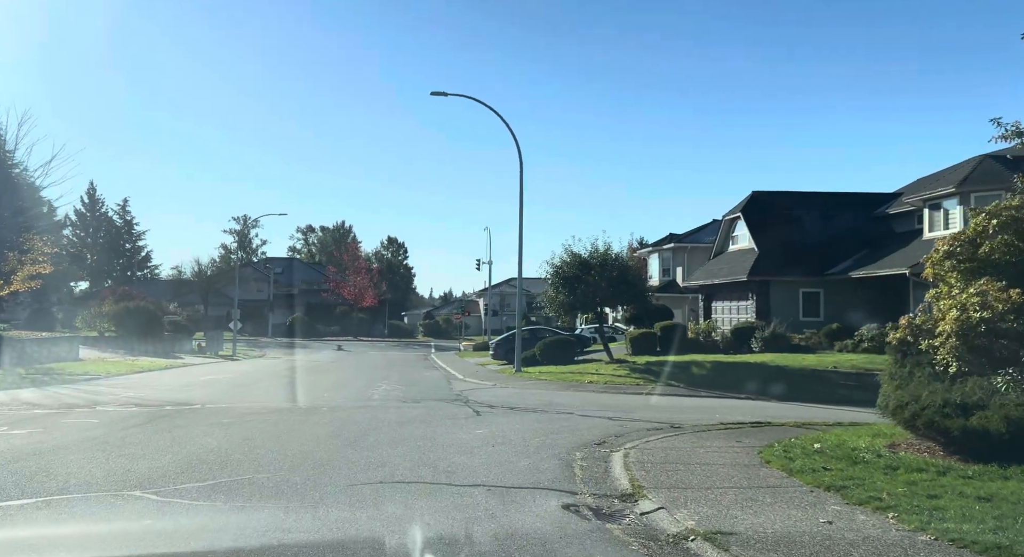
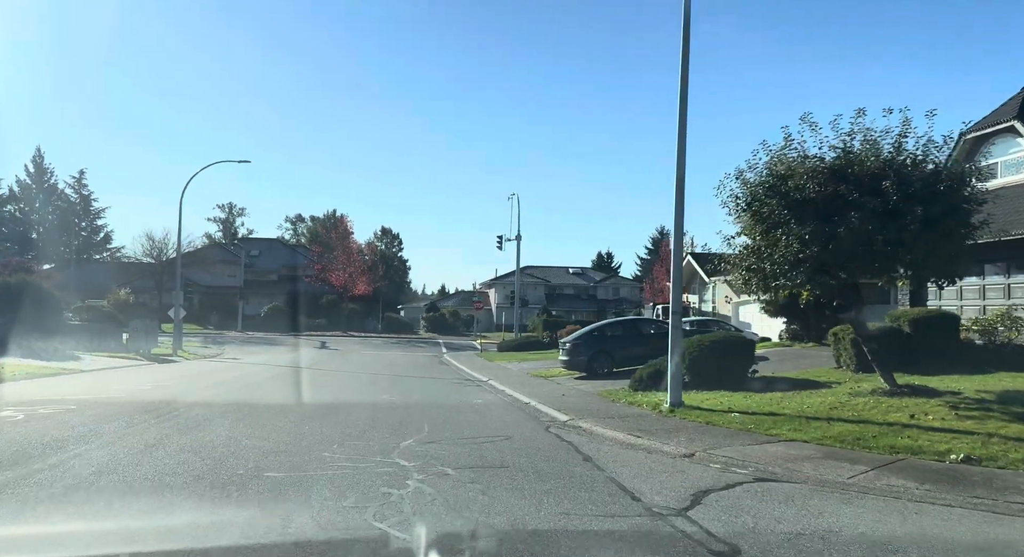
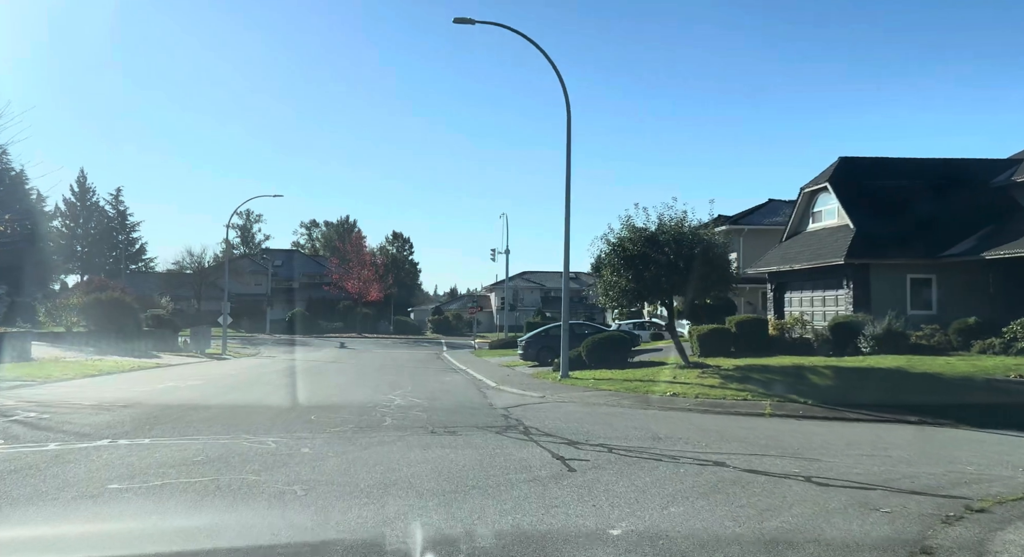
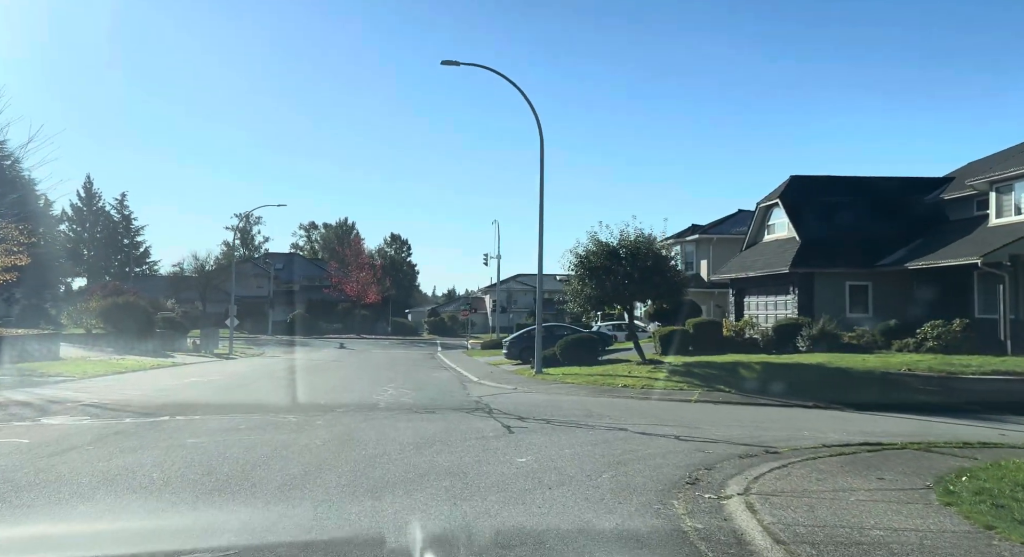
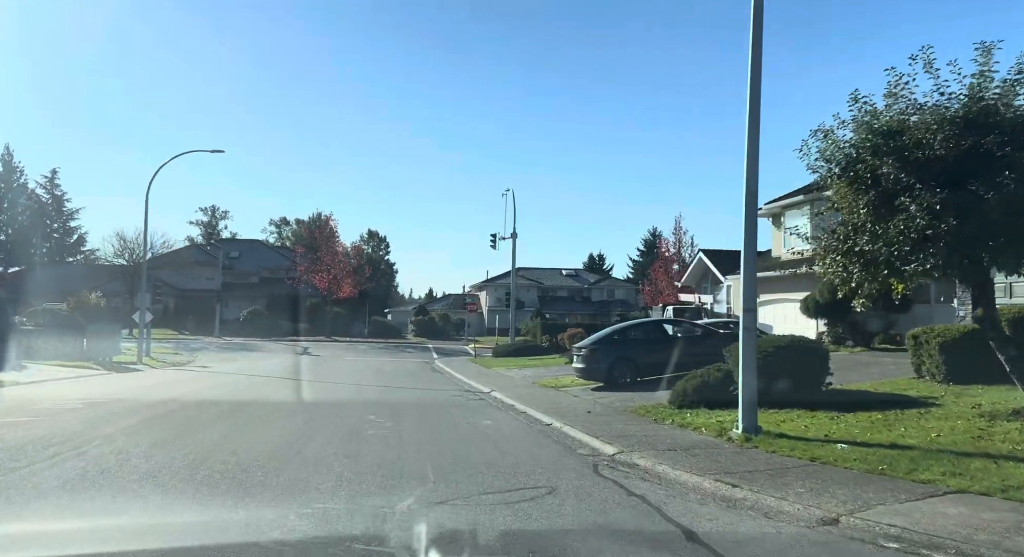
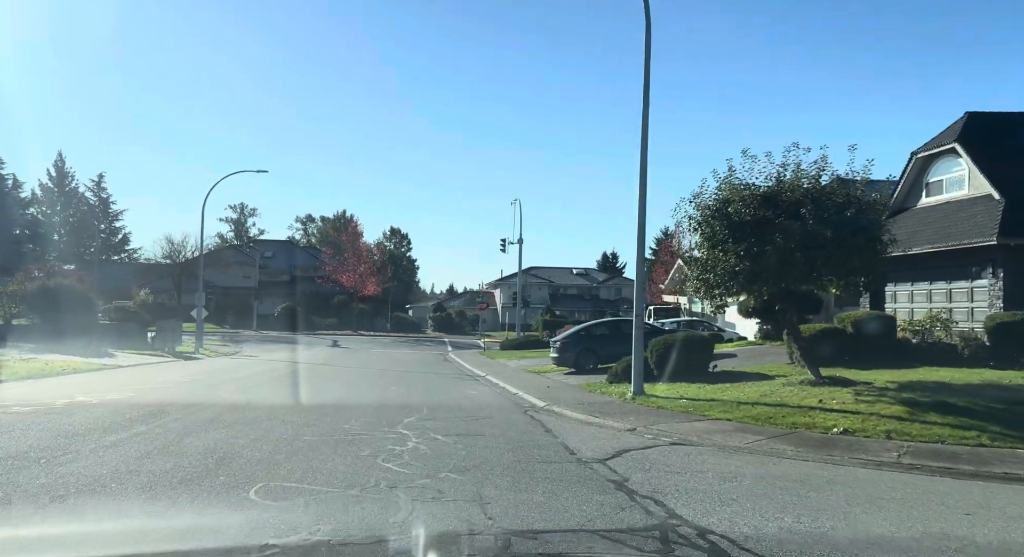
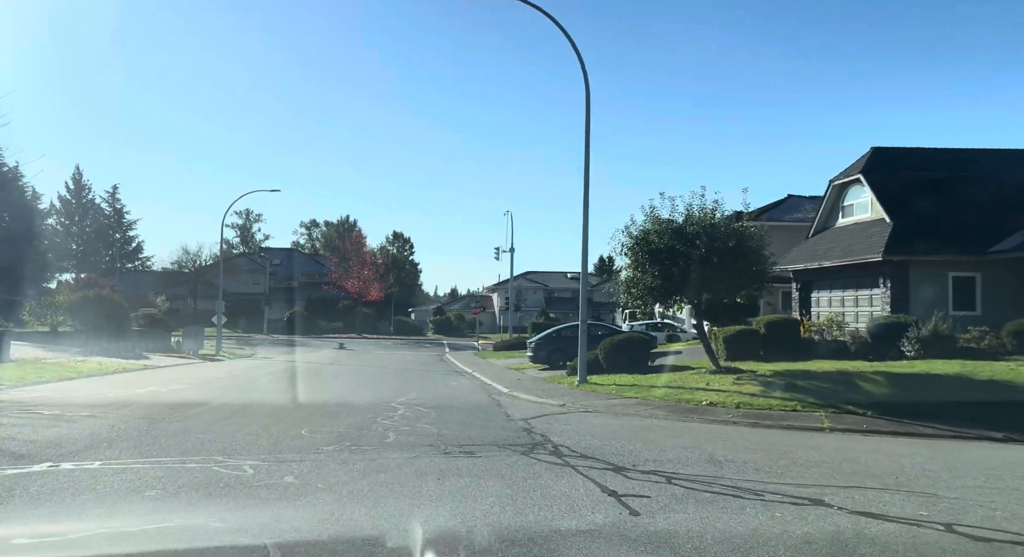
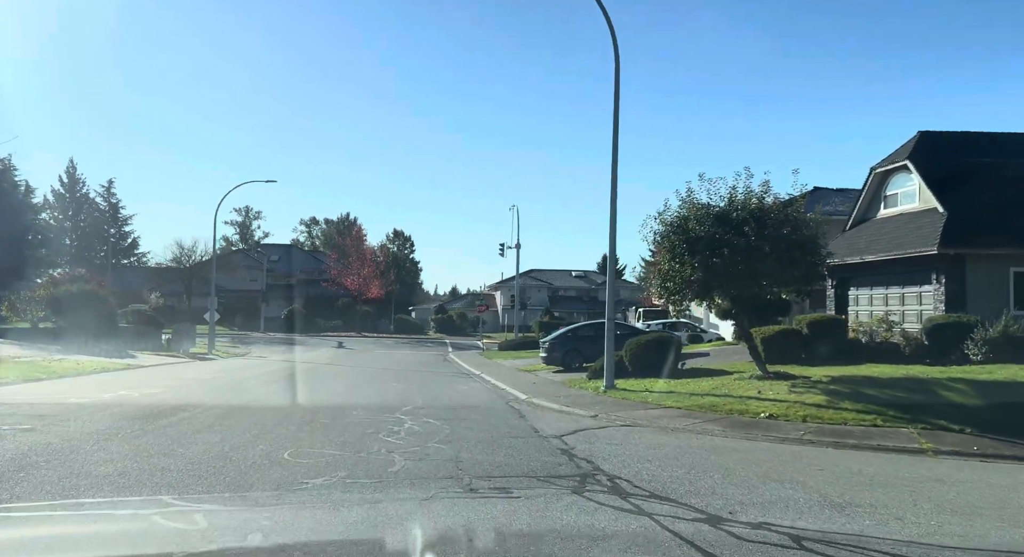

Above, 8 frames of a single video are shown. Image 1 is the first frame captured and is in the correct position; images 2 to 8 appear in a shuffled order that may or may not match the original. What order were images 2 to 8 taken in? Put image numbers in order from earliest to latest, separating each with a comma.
4, 3, 7, 8, 6, 2, 5
